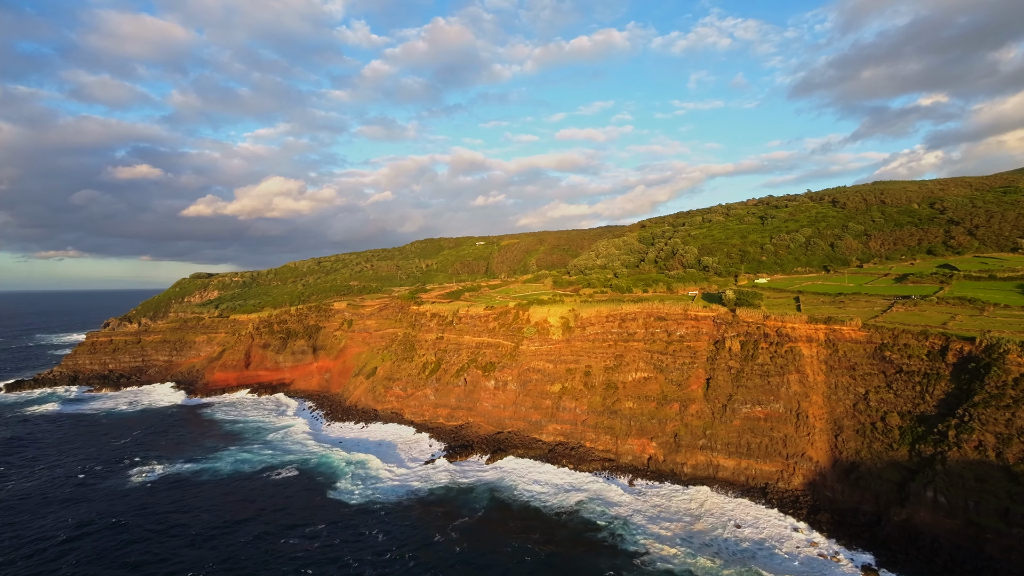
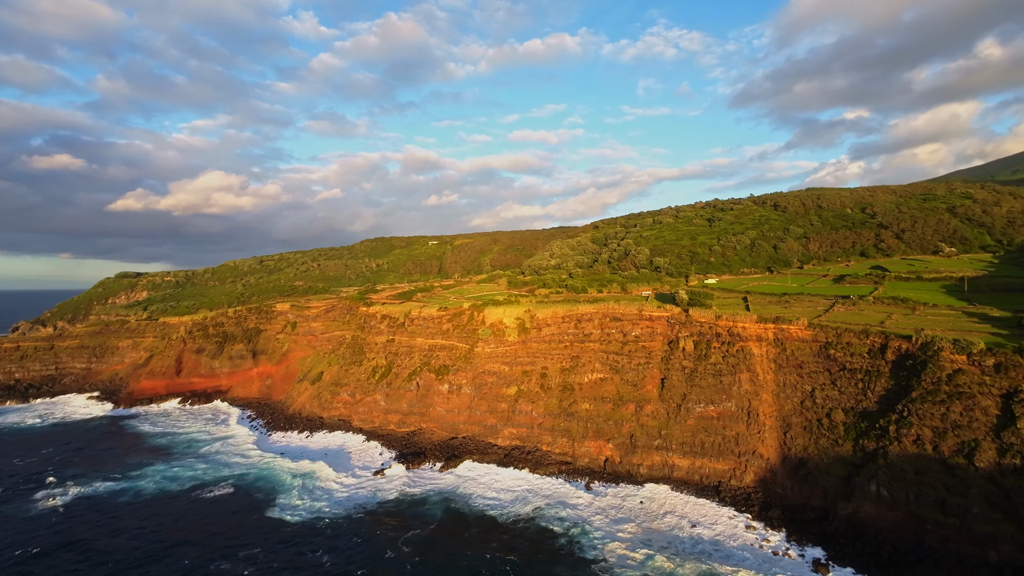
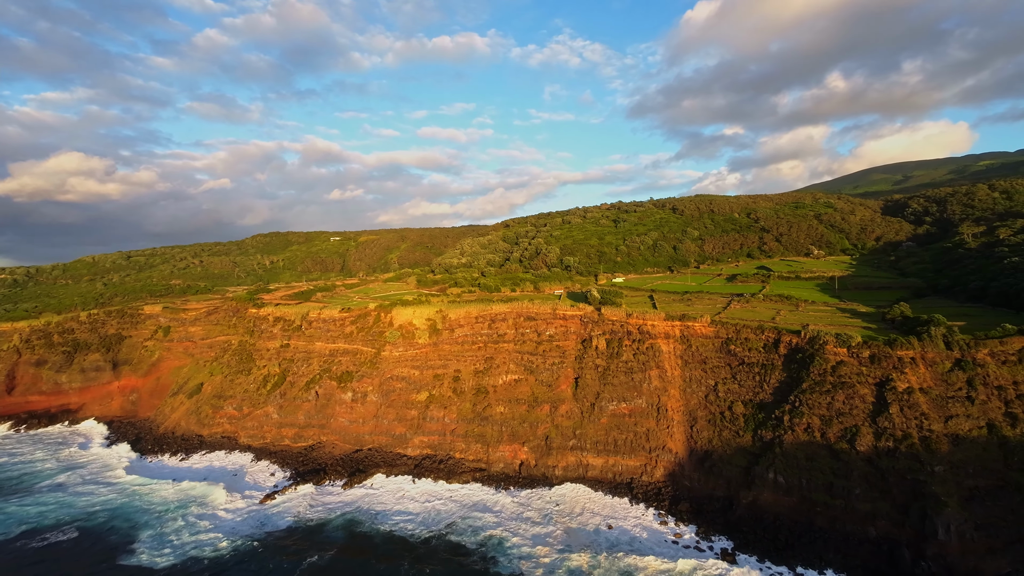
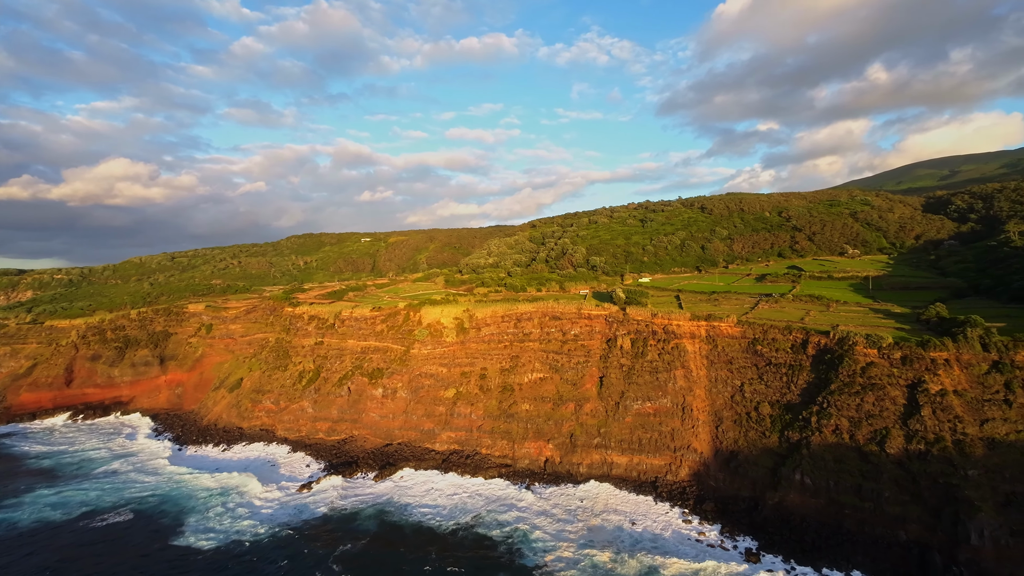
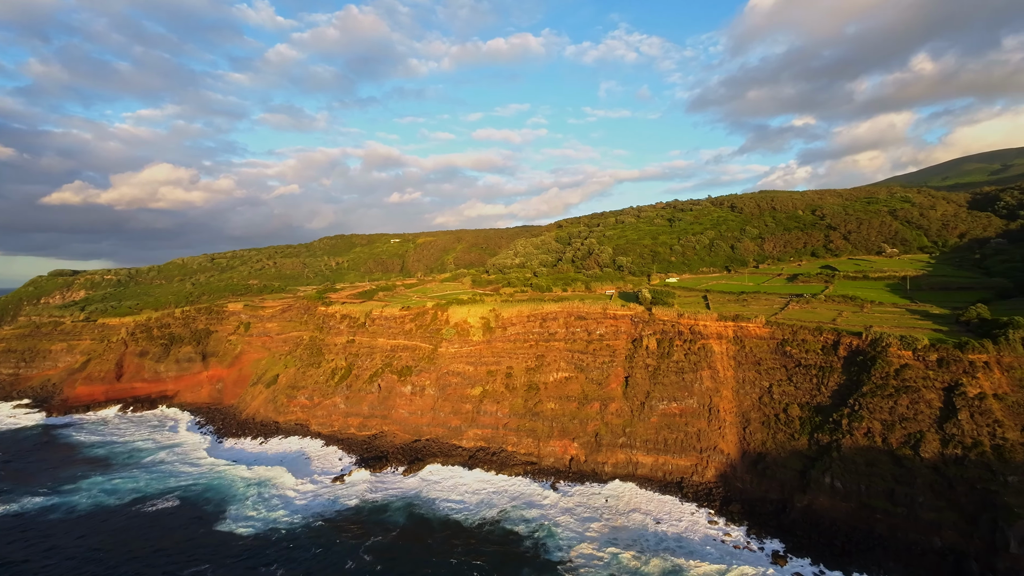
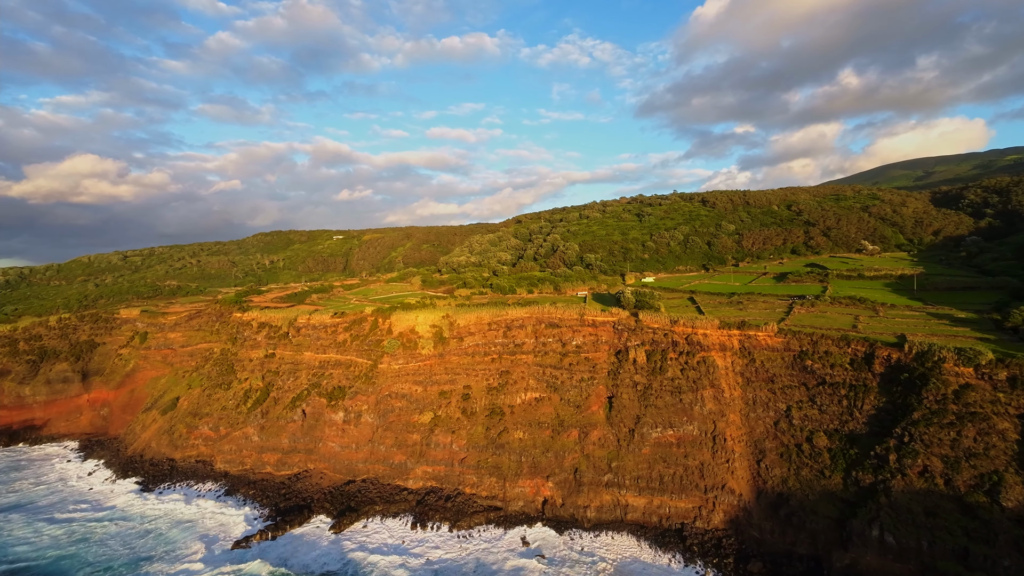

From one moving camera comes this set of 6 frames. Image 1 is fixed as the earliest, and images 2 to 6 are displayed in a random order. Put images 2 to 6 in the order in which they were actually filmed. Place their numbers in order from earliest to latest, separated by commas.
2, 5, 4, 3, 6
